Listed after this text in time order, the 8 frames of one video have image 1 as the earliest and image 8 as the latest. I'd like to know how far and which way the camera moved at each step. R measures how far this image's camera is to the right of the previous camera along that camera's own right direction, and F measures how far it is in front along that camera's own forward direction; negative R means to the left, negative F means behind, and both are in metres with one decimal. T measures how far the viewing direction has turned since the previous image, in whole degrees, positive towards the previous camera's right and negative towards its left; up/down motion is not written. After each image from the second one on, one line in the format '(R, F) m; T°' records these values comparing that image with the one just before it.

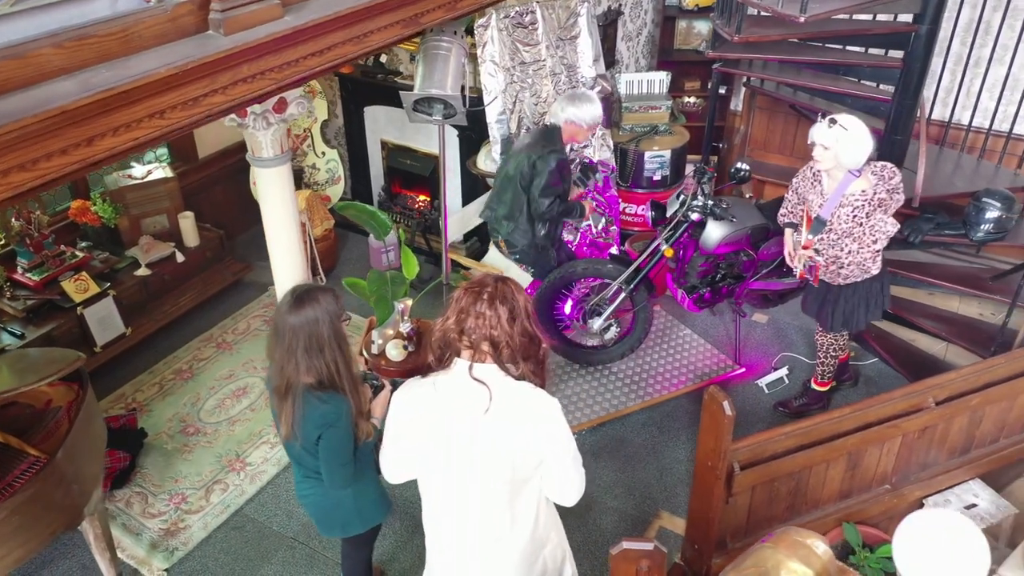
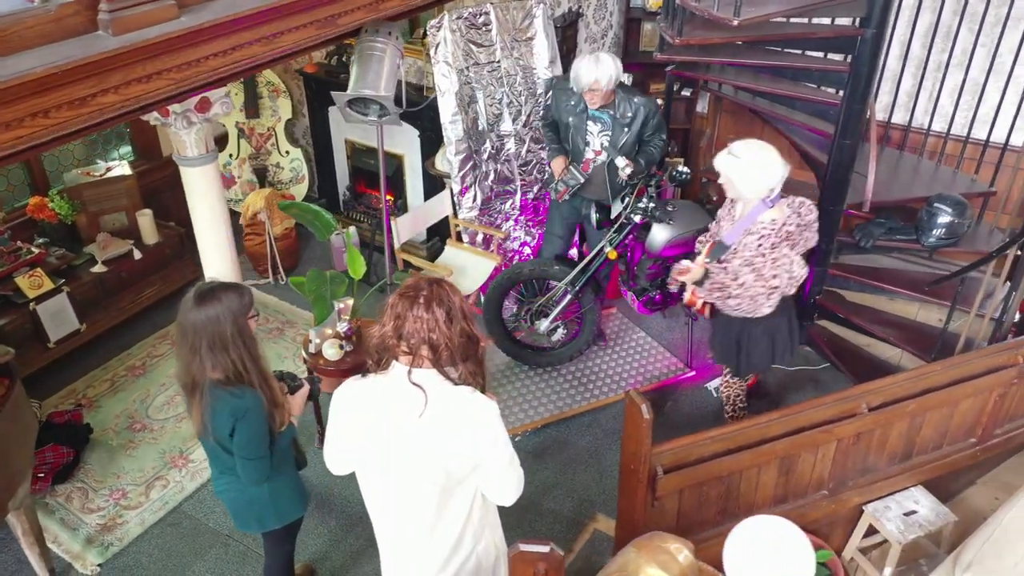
(+0.3, 0.0) m; -1°
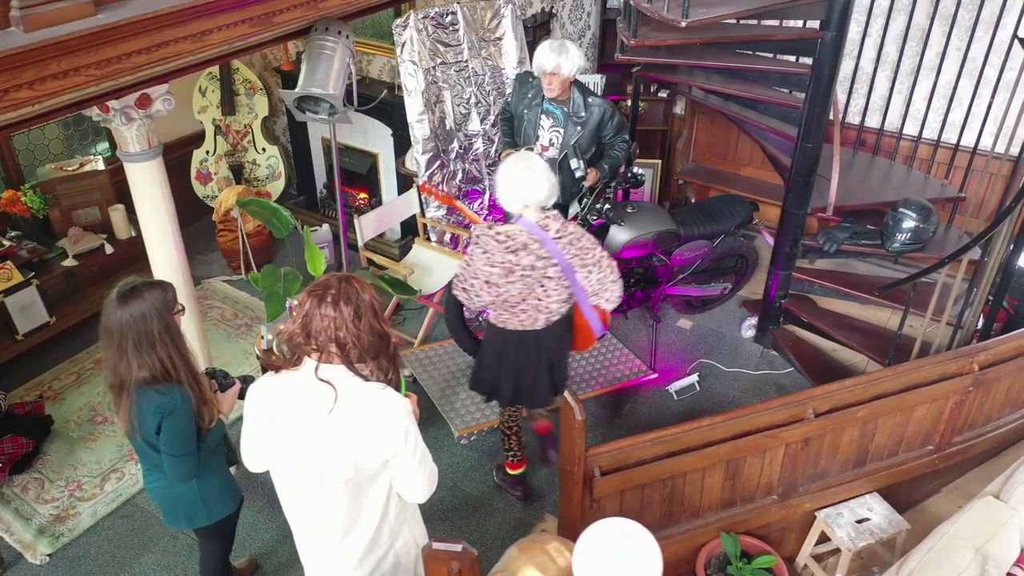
(+0.2, 0.0) m; -1°
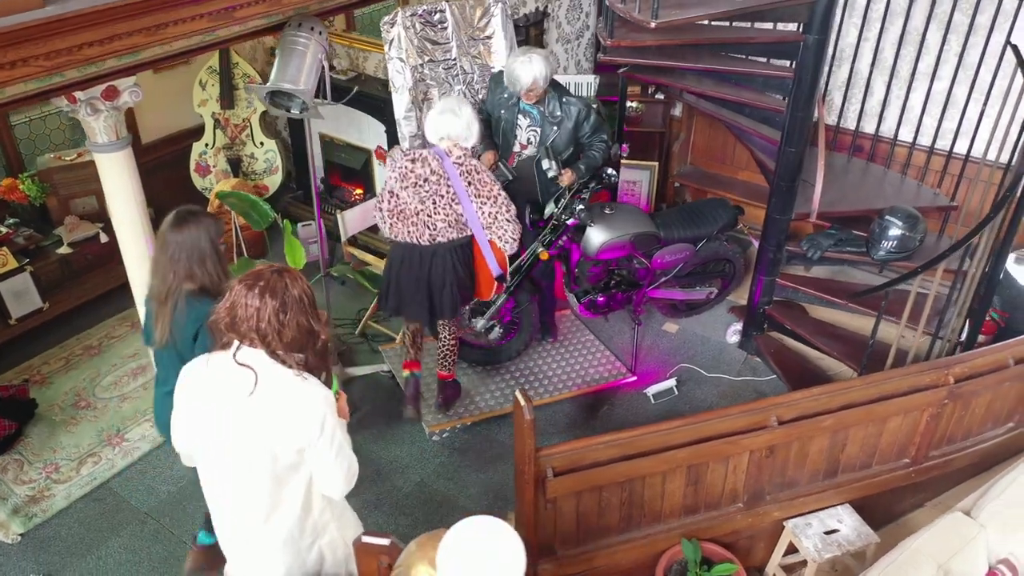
(+0.2, 0.0) m; -2°
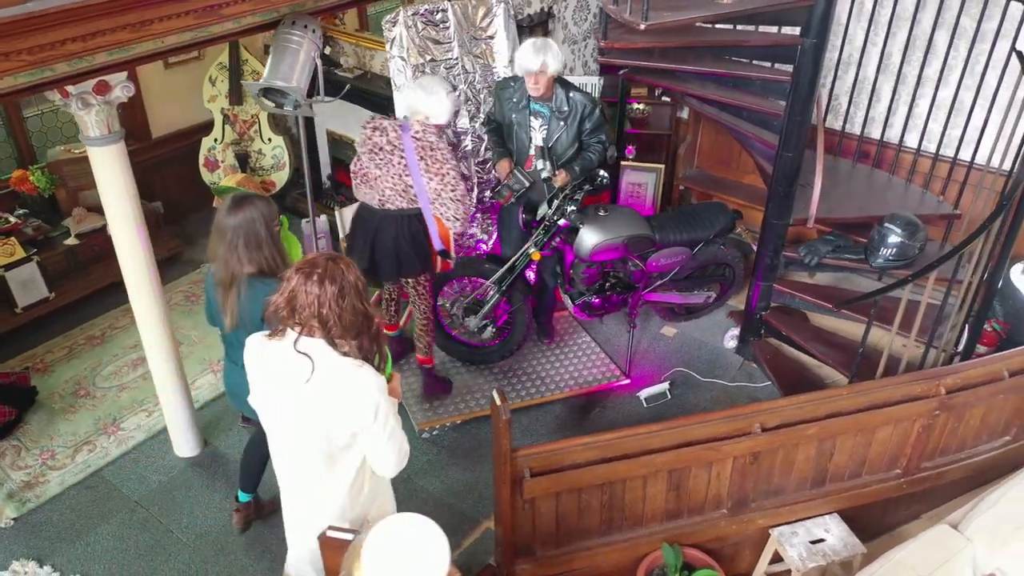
(+0.1, 0.0) m; -2°
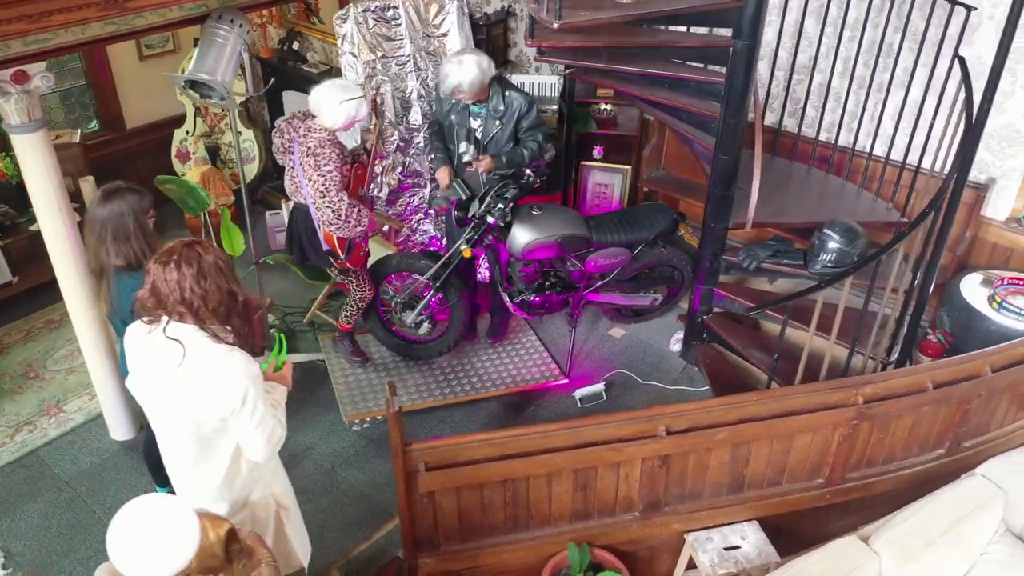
(+0.4, 0.0) m; -3°
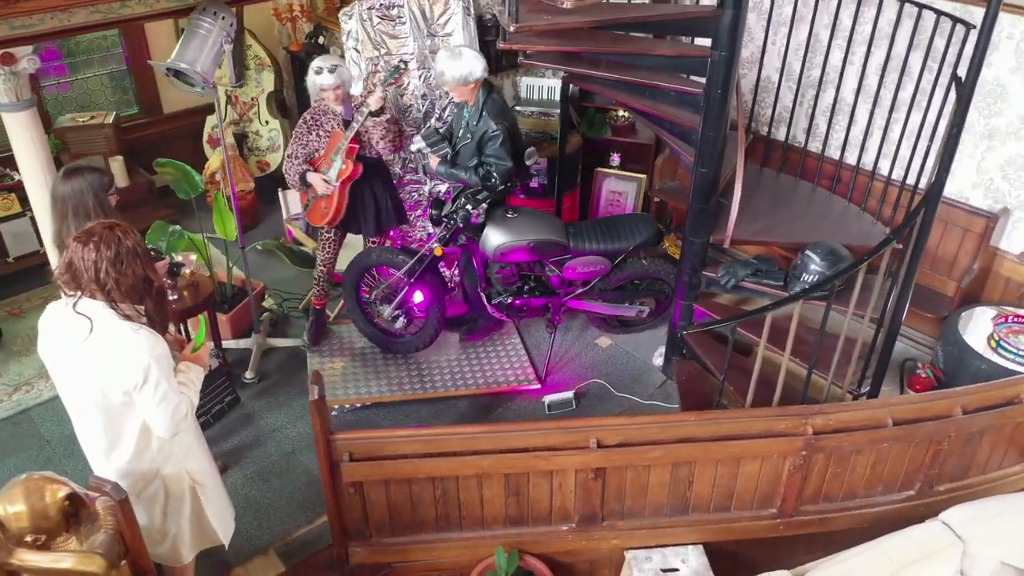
(+0.5, 0.0) m; -6°
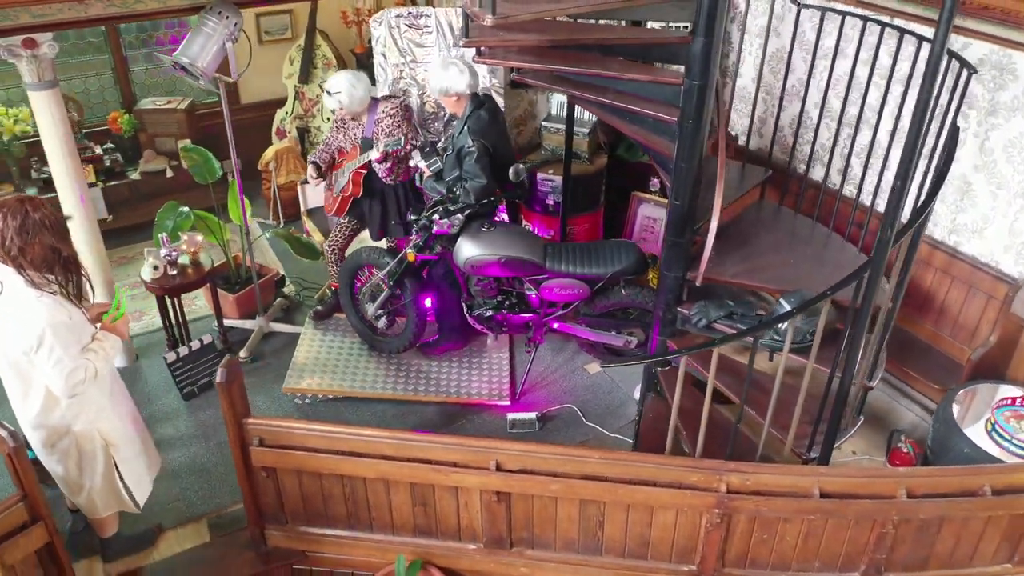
(+0.8, +0.1) m; -11°
